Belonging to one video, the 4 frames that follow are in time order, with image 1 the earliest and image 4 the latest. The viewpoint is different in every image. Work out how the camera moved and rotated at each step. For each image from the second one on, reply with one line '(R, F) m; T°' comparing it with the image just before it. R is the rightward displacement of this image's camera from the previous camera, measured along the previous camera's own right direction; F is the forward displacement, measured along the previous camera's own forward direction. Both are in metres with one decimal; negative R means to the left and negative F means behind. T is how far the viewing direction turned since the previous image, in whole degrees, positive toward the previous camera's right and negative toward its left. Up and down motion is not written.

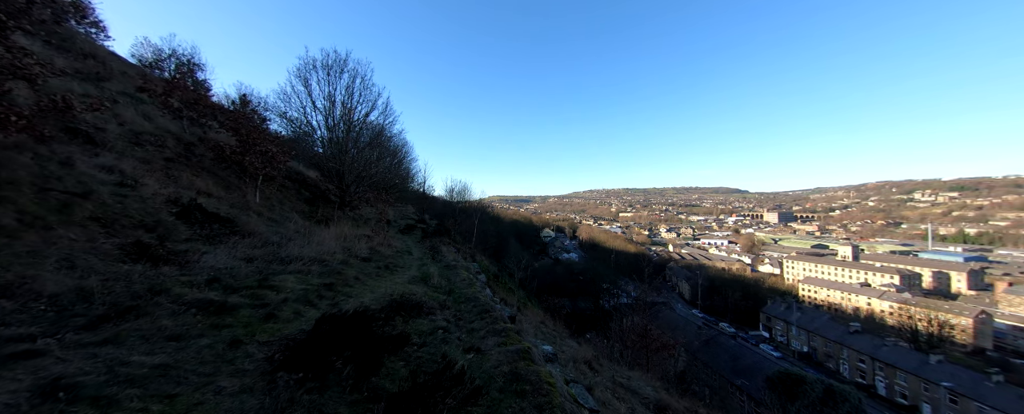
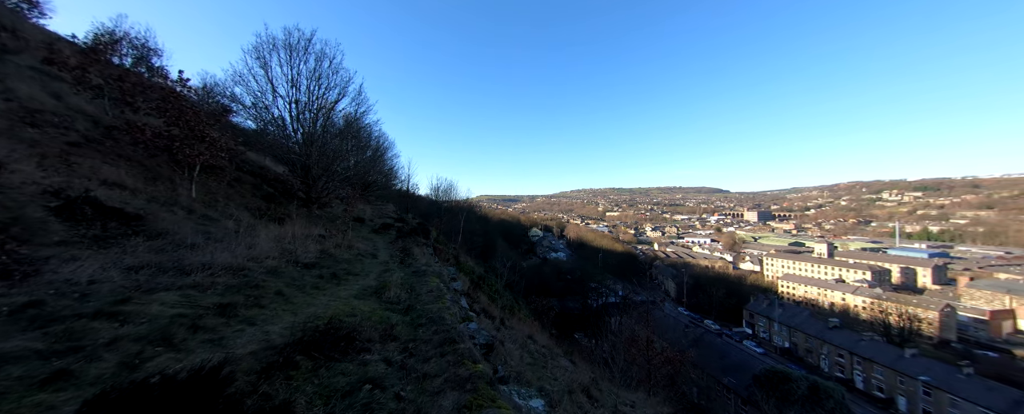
(+0.1, +1.0) m; +2°
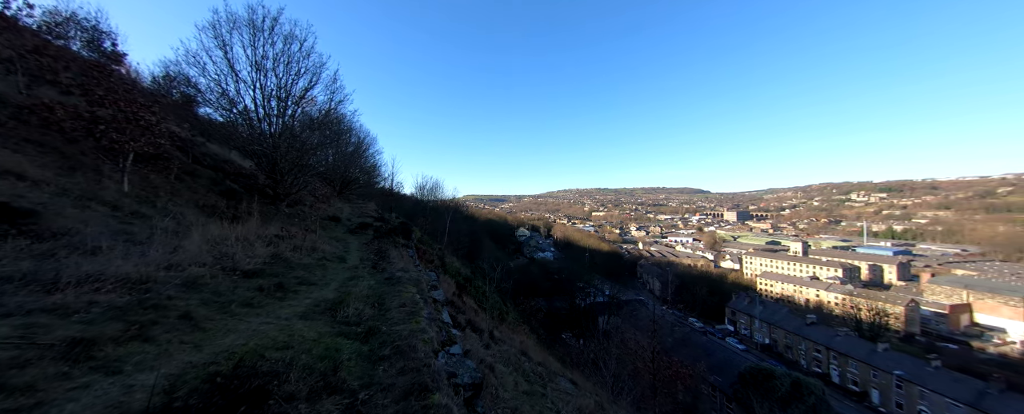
(-0.1, +0.8) m; +3°
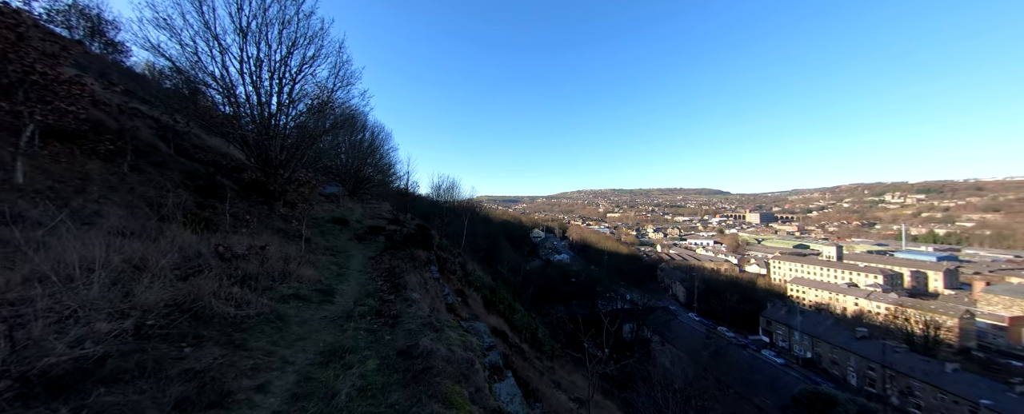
(-1.1, +2.4) m; -2°
